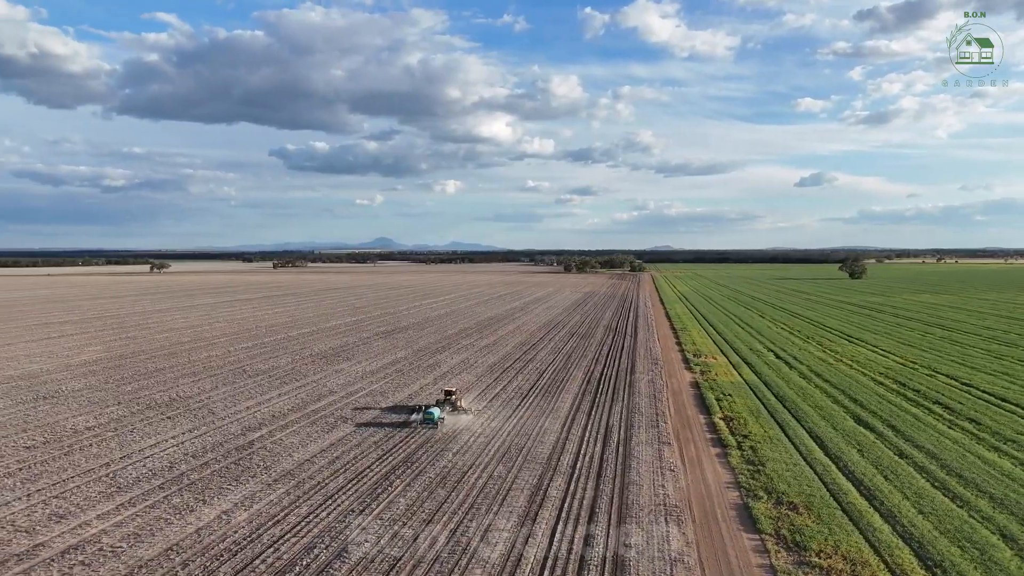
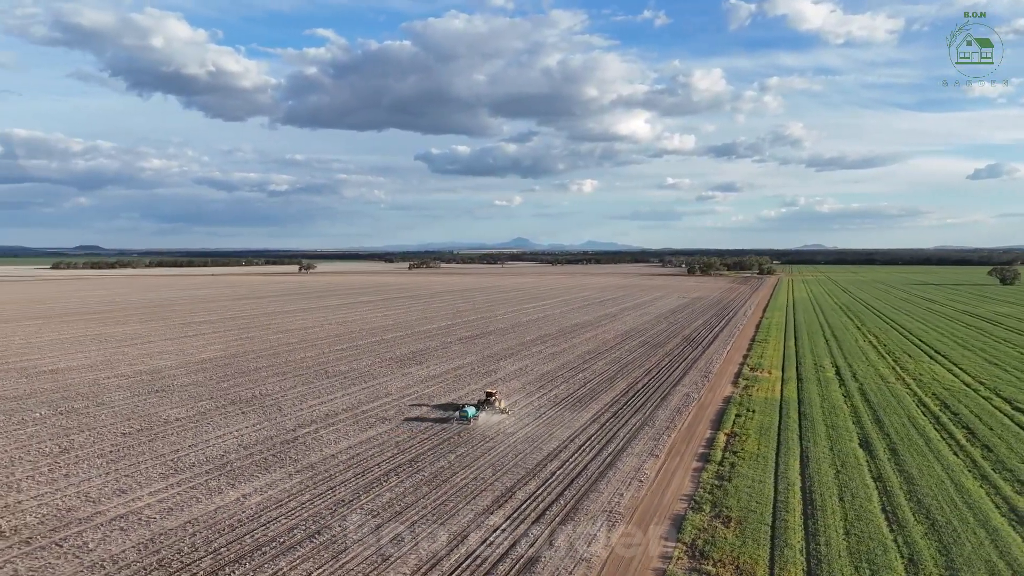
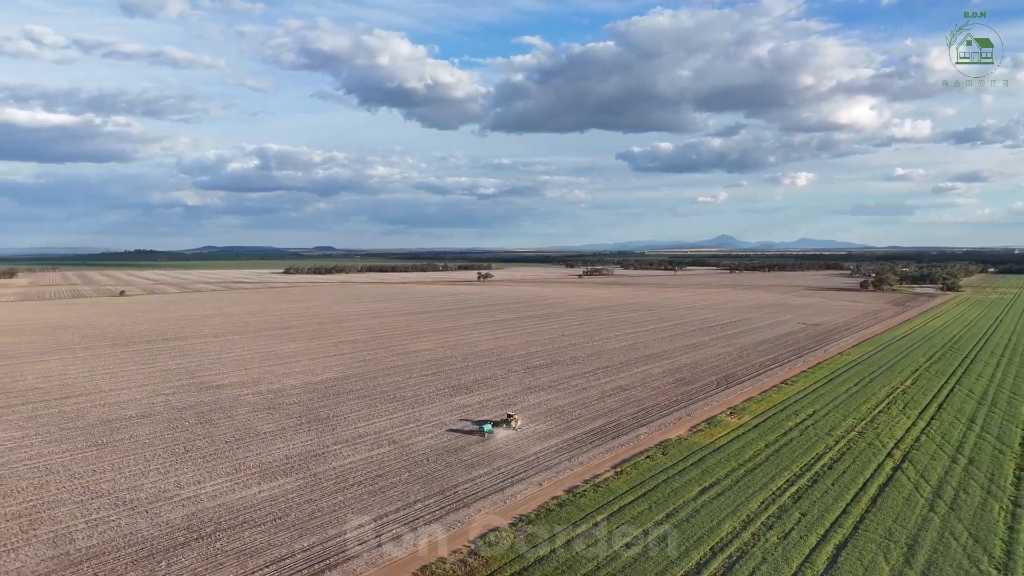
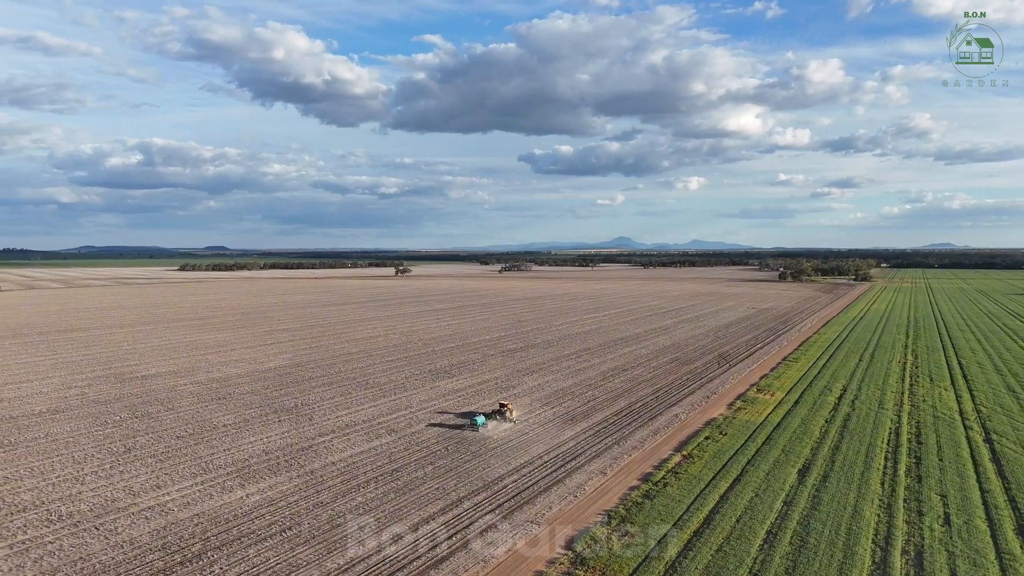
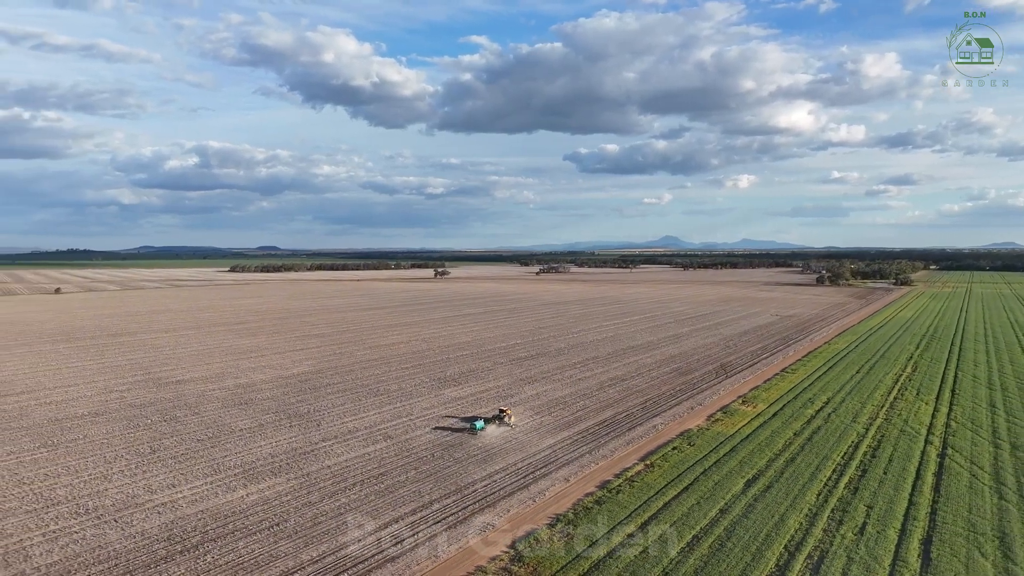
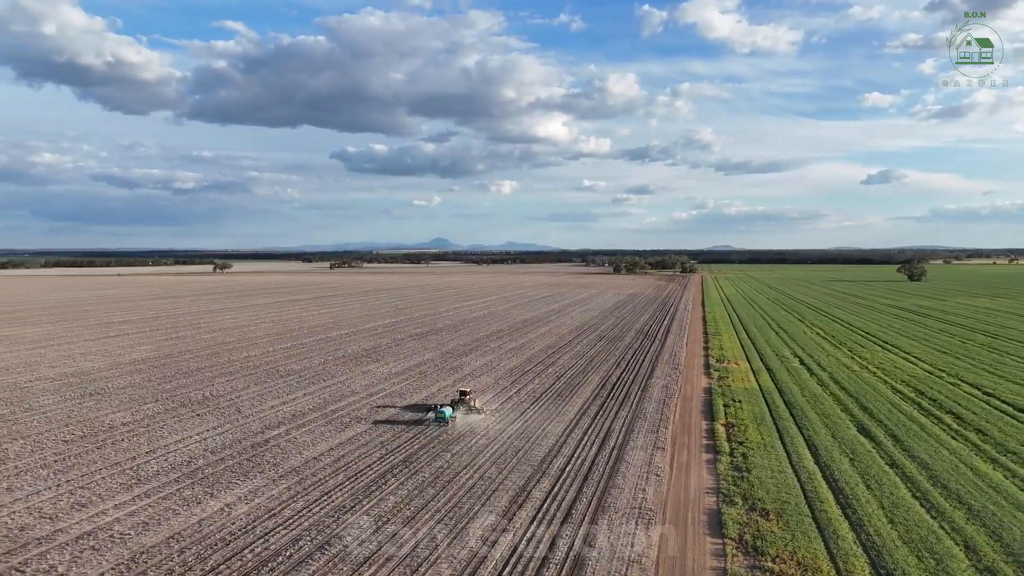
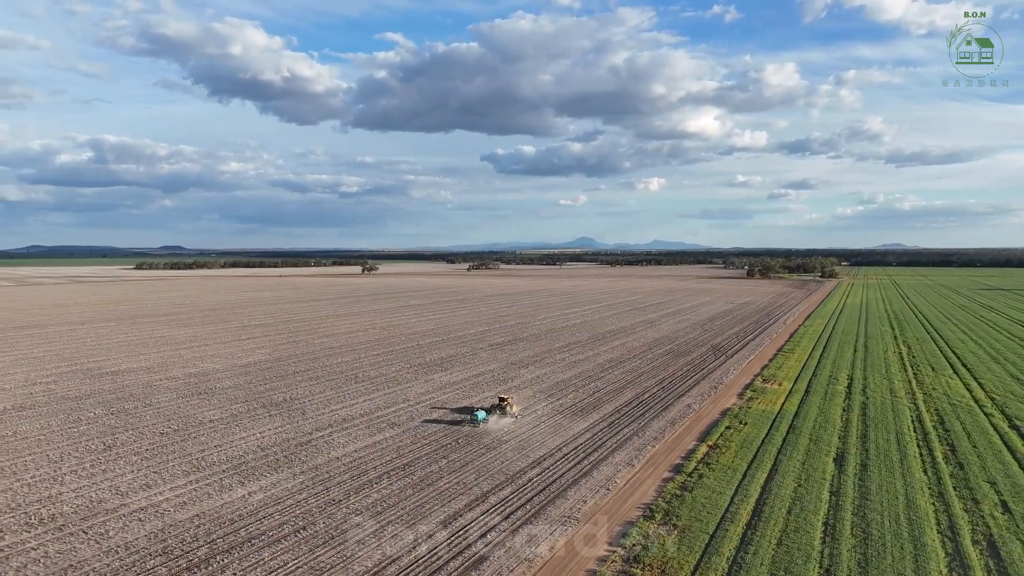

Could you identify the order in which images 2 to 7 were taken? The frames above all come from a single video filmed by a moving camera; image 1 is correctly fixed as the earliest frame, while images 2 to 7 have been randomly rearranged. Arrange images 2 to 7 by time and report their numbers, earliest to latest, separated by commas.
6, 2, 7, 4, 5, 3
